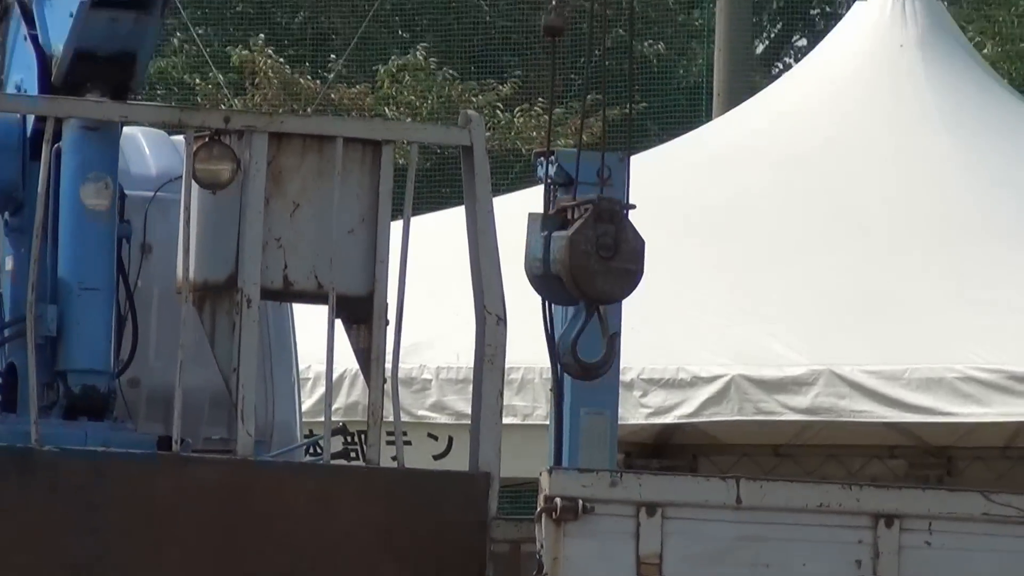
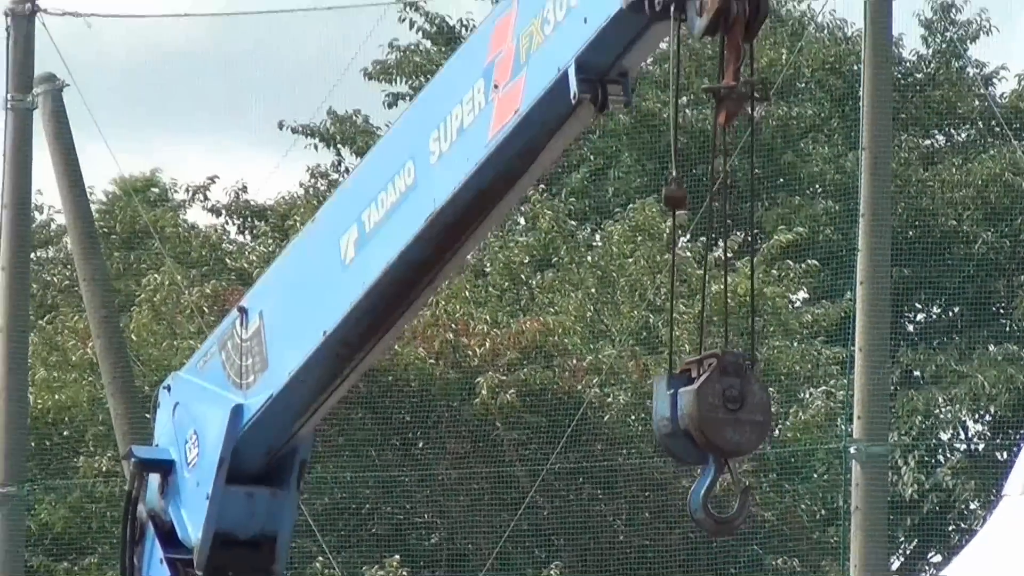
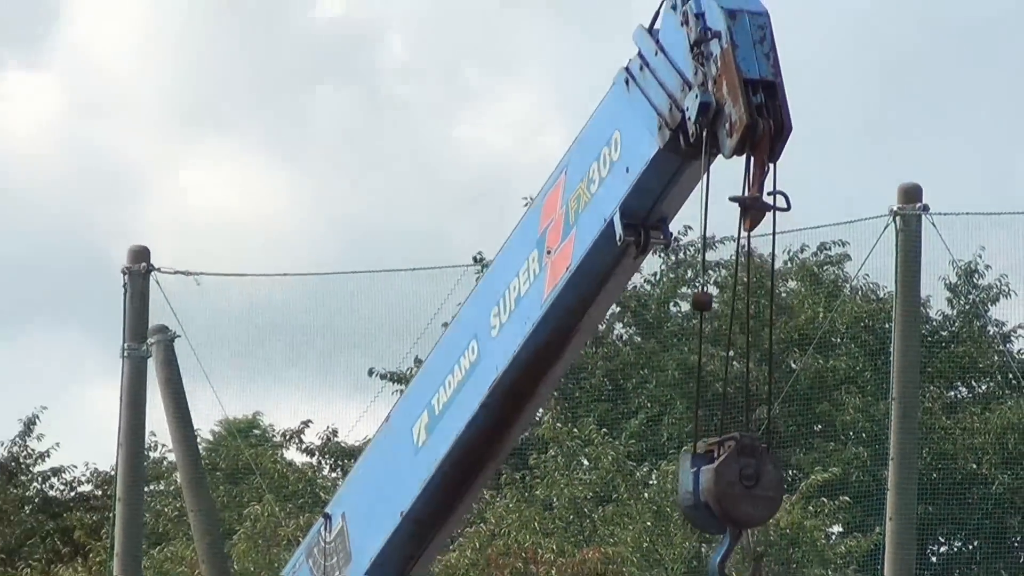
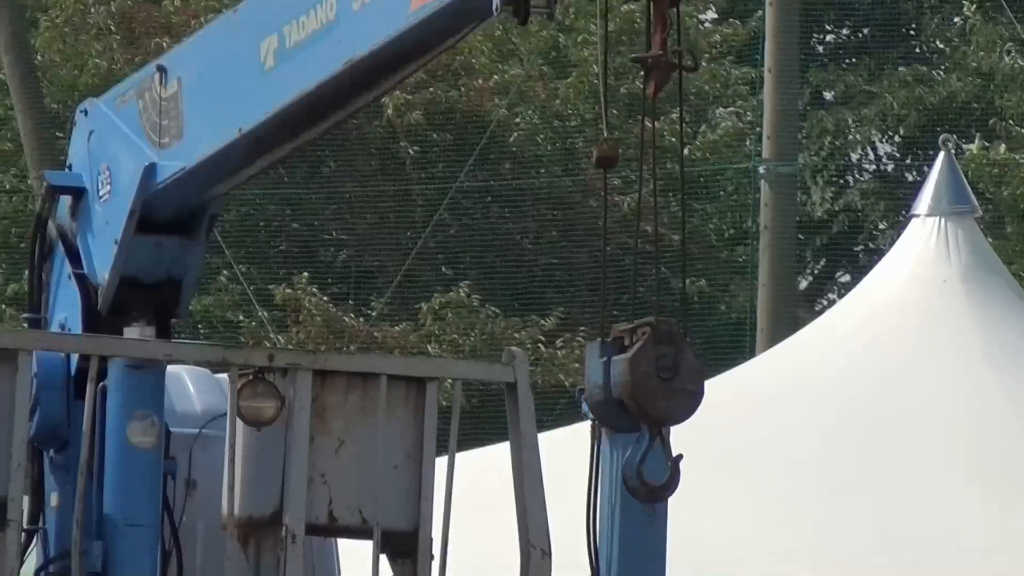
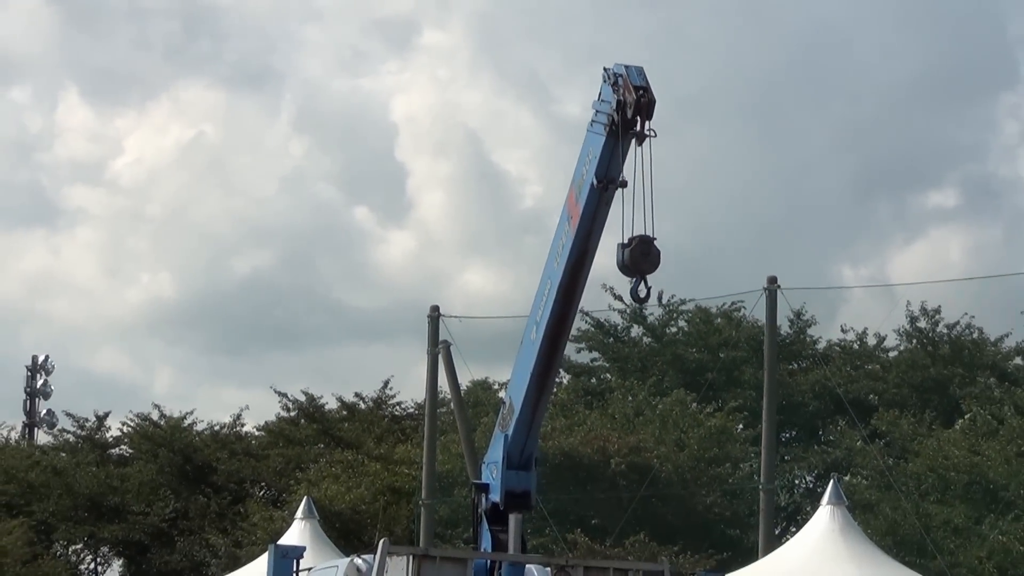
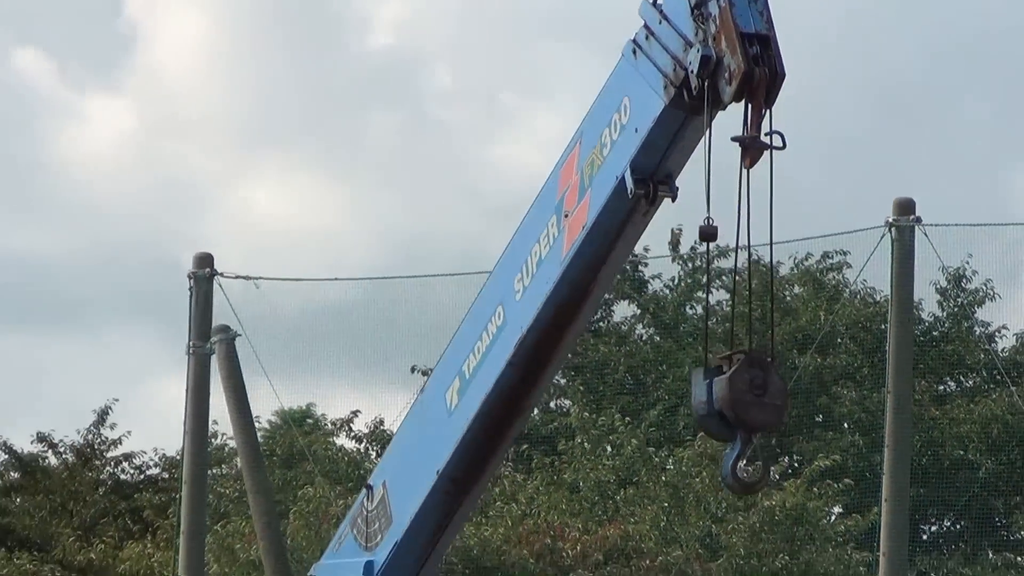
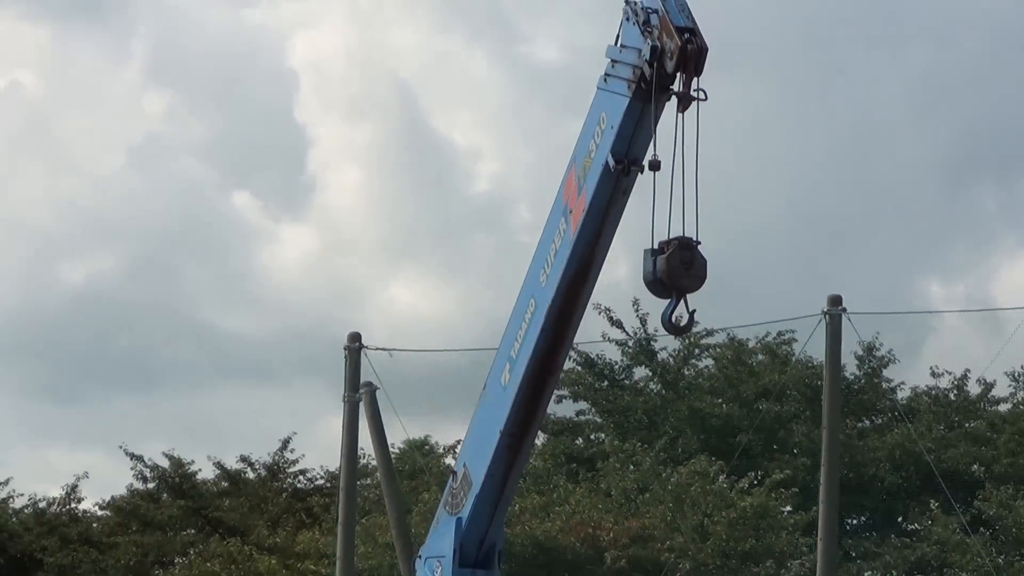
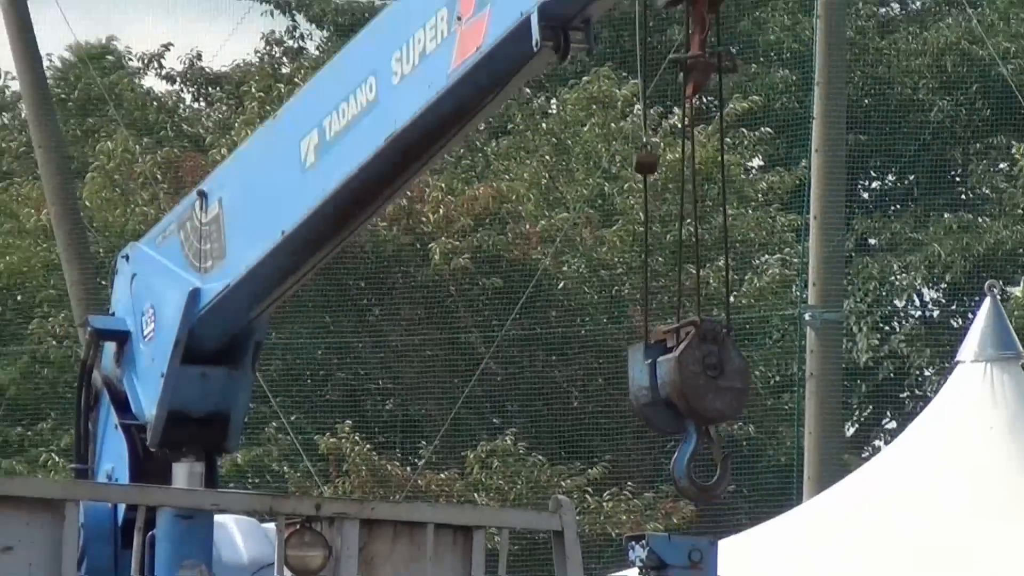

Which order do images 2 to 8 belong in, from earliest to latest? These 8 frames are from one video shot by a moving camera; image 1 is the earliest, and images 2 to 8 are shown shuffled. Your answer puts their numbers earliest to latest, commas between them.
4, 8, 2, 3, 6, 7, 5
